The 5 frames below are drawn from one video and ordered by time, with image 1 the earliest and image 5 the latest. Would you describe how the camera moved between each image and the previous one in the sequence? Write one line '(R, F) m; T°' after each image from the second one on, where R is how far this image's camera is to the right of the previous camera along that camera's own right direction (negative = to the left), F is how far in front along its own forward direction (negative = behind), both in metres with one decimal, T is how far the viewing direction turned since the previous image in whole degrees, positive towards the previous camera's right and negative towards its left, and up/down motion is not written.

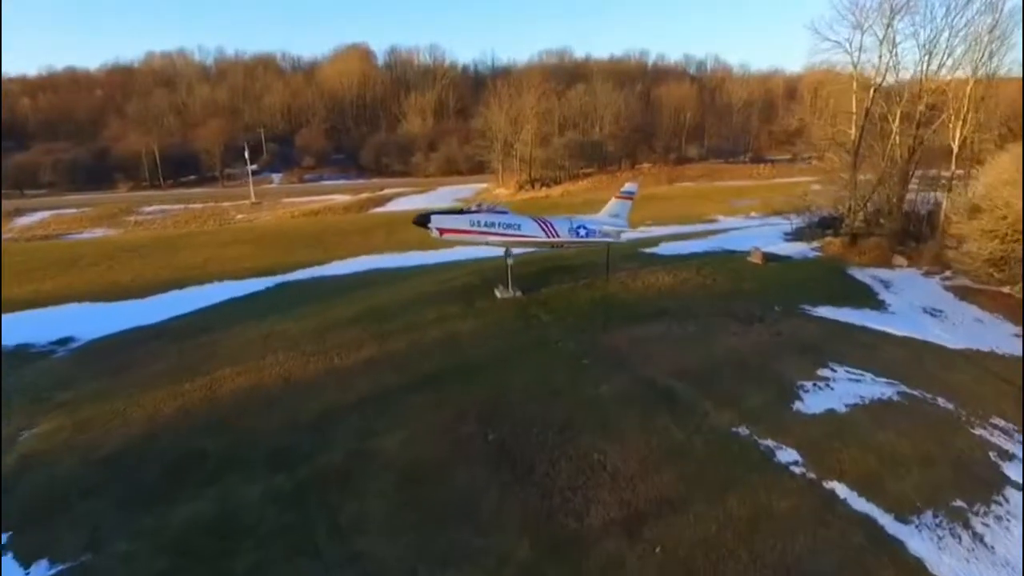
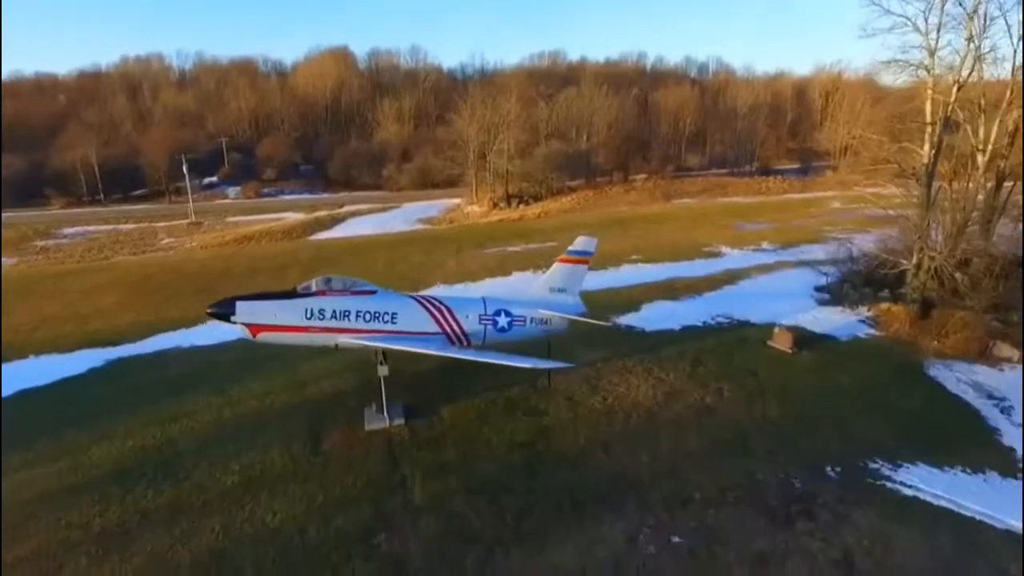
(+2.5, +7.8) m; 0°
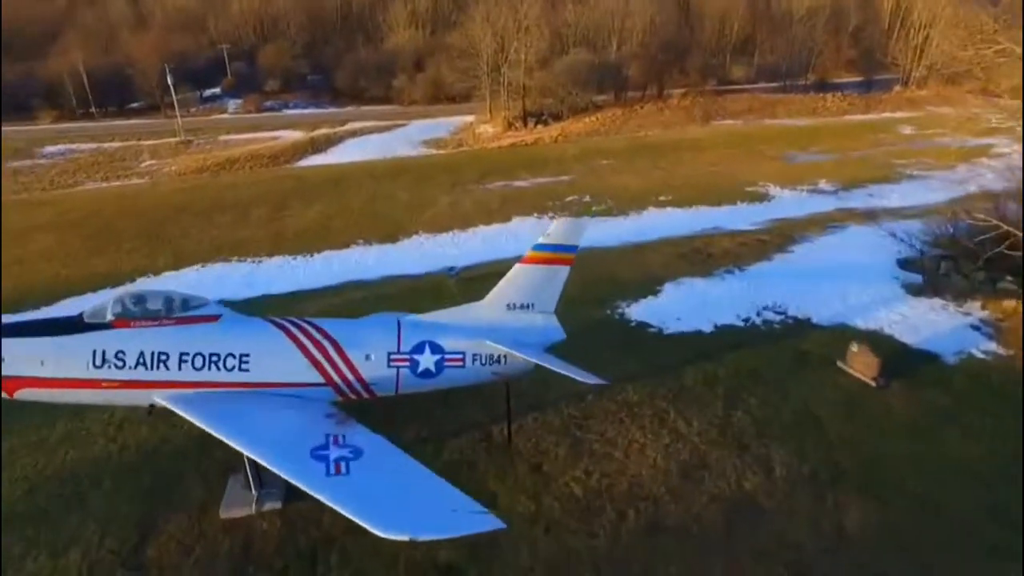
(+1.2, +4.8) m; -3°
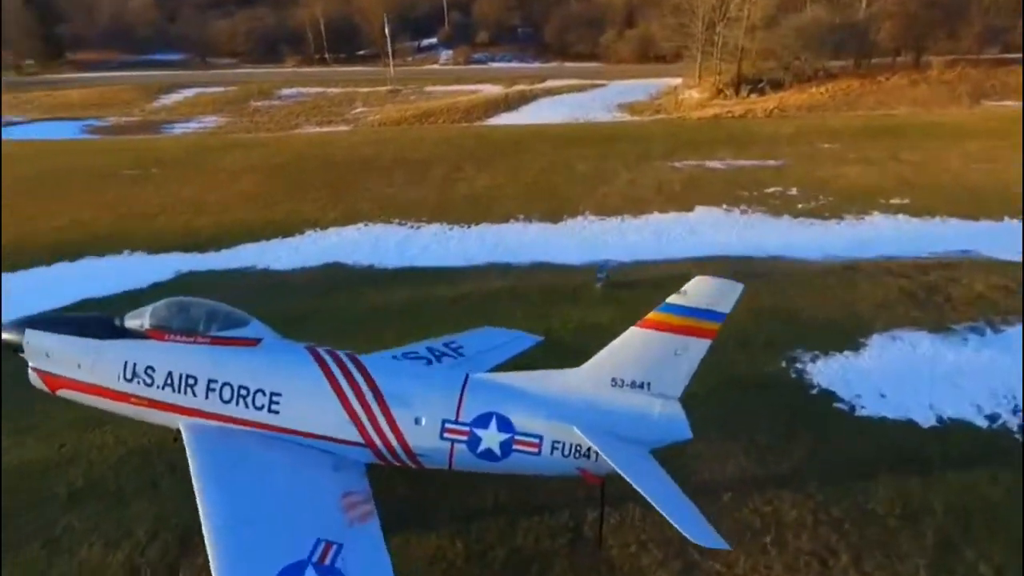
(+0.6, +2.3) m; -17°
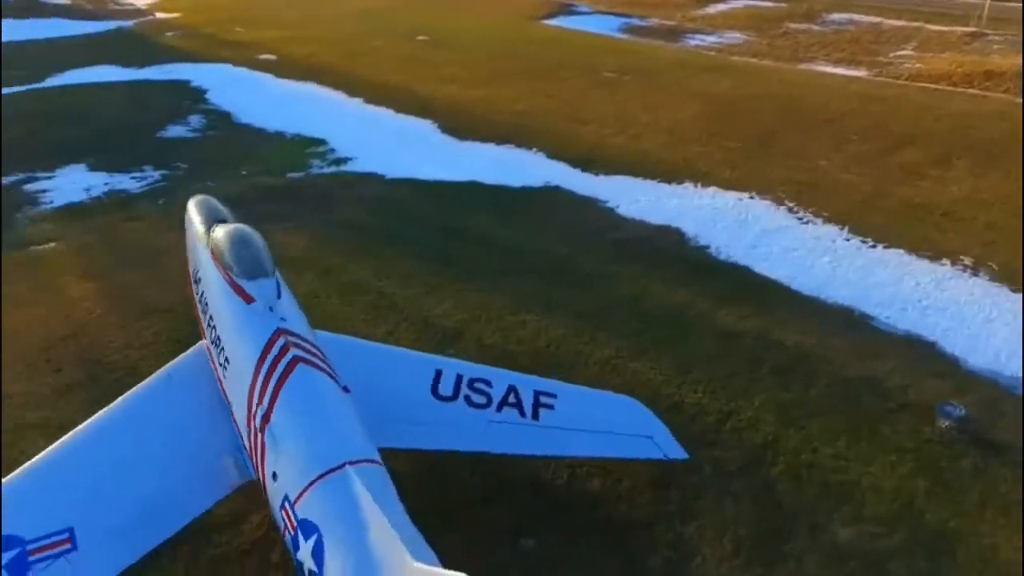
(+2.7, +3.6) m; -41°
